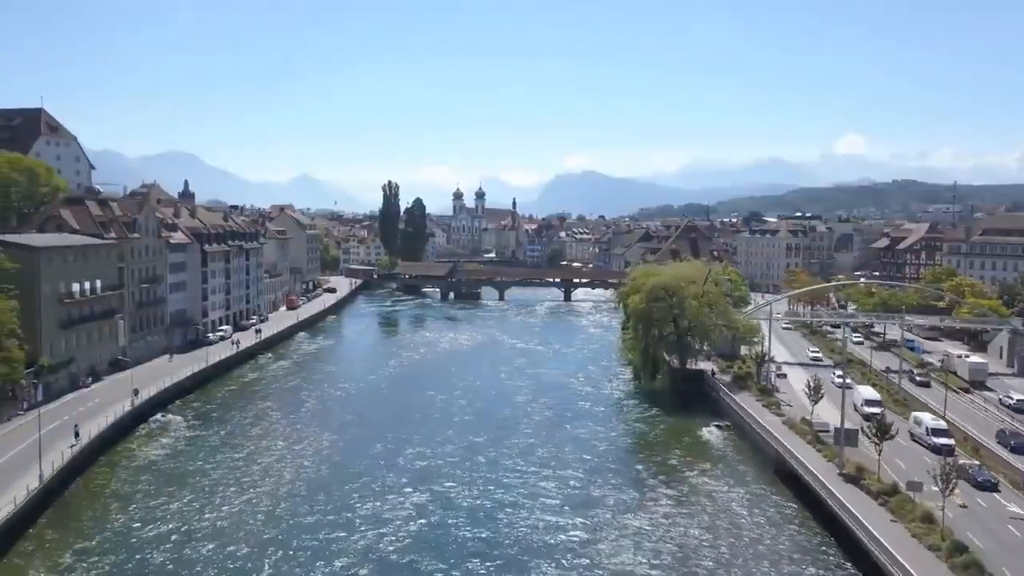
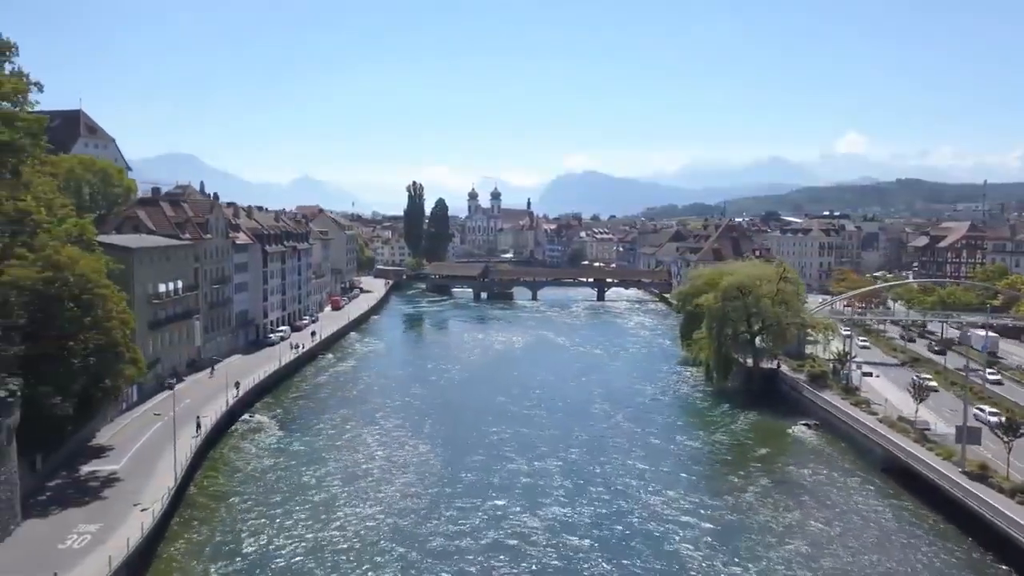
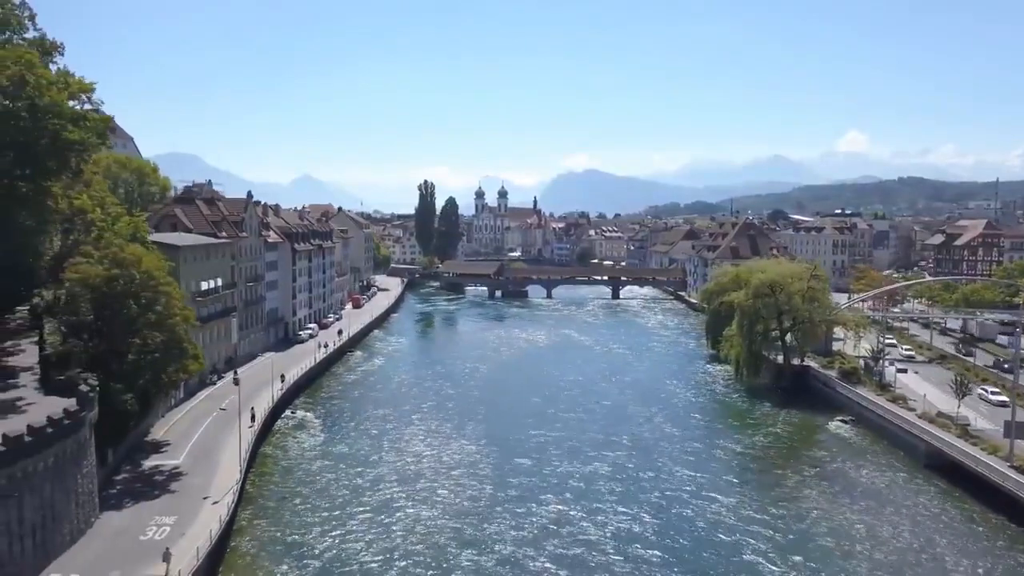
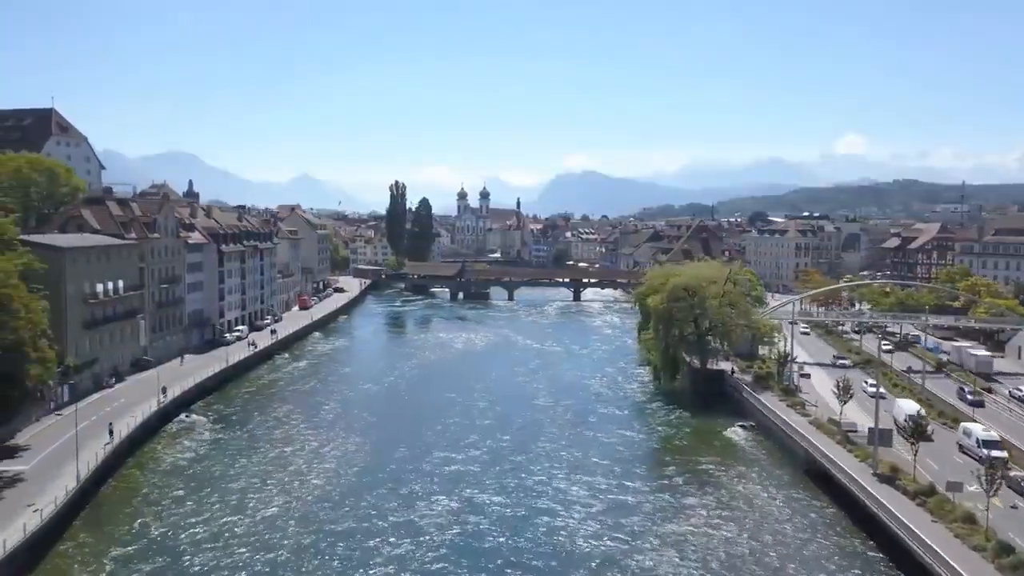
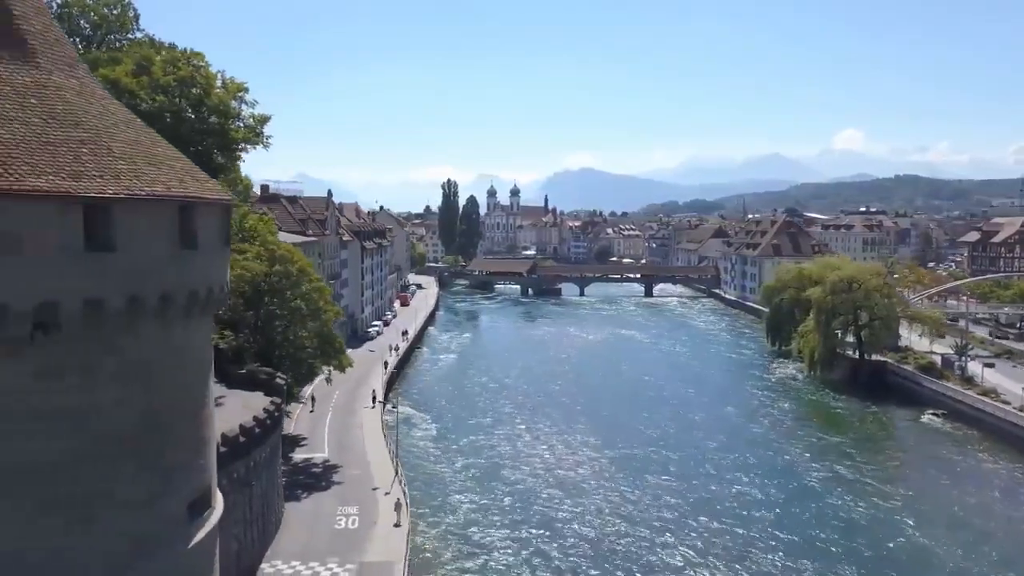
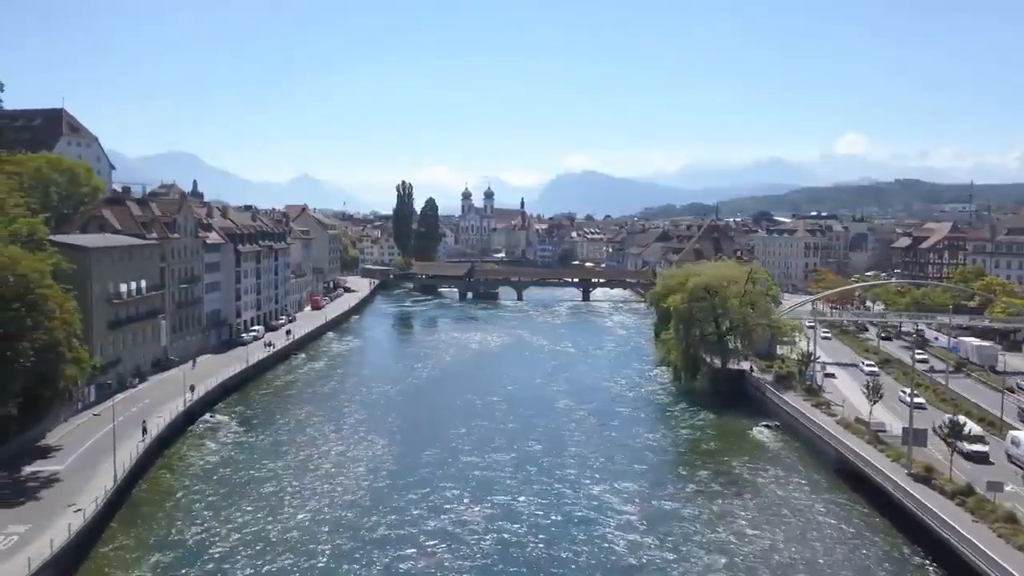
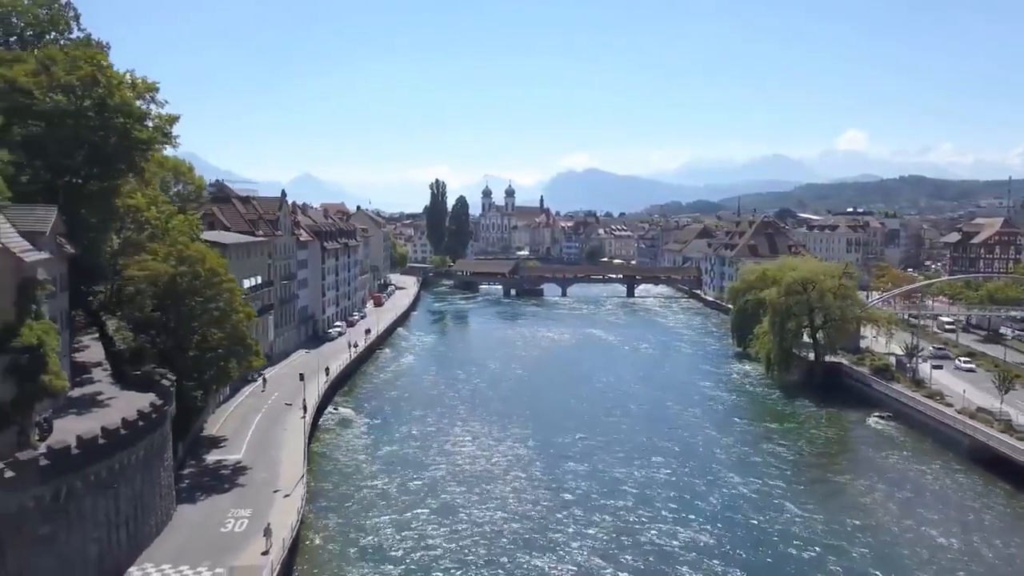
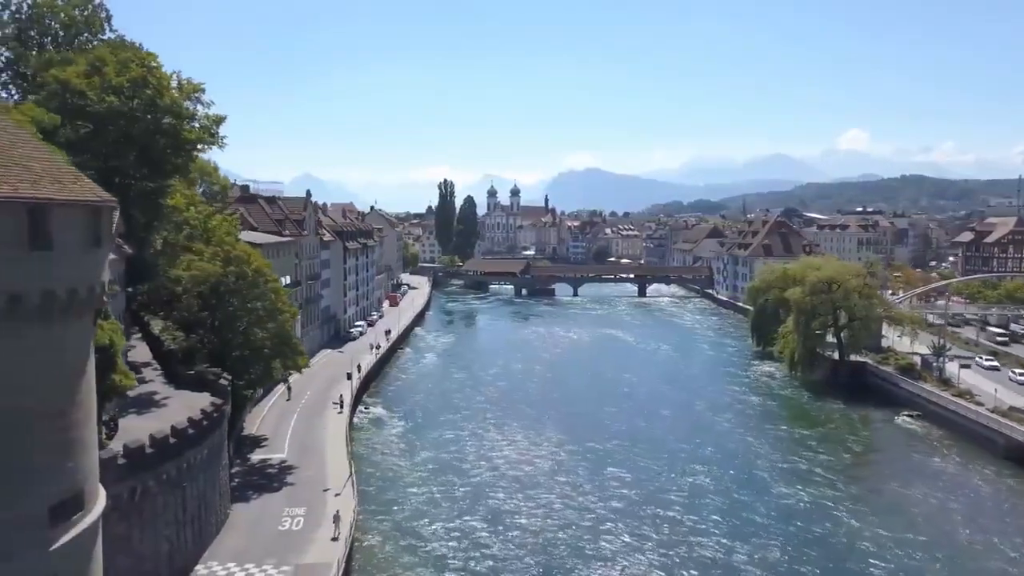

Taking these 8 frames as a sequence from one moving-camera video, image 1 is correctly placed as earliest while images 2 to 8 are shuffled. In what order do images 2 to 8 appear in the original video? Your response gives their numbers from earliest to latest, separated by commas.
4, 6, 2, 3, 7, 8, 5
